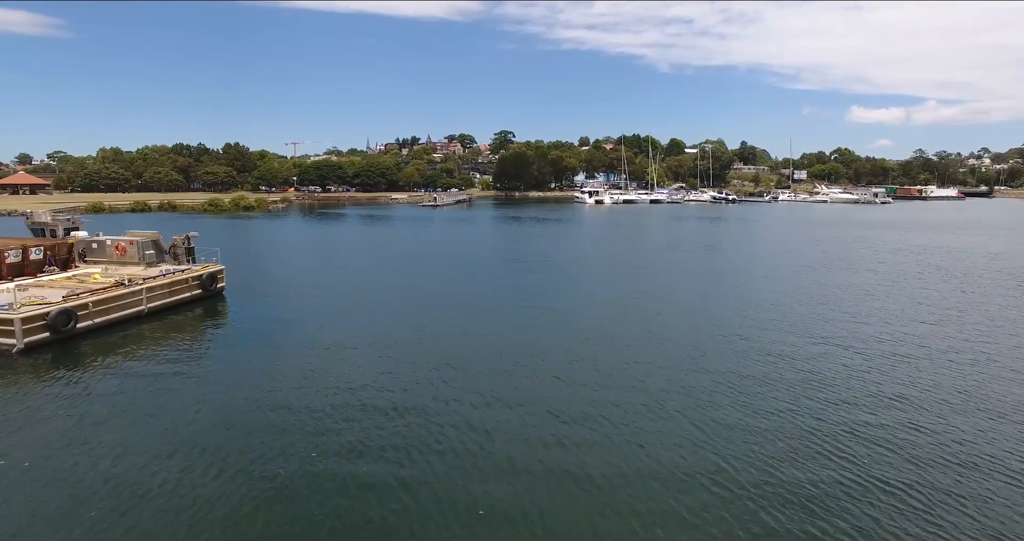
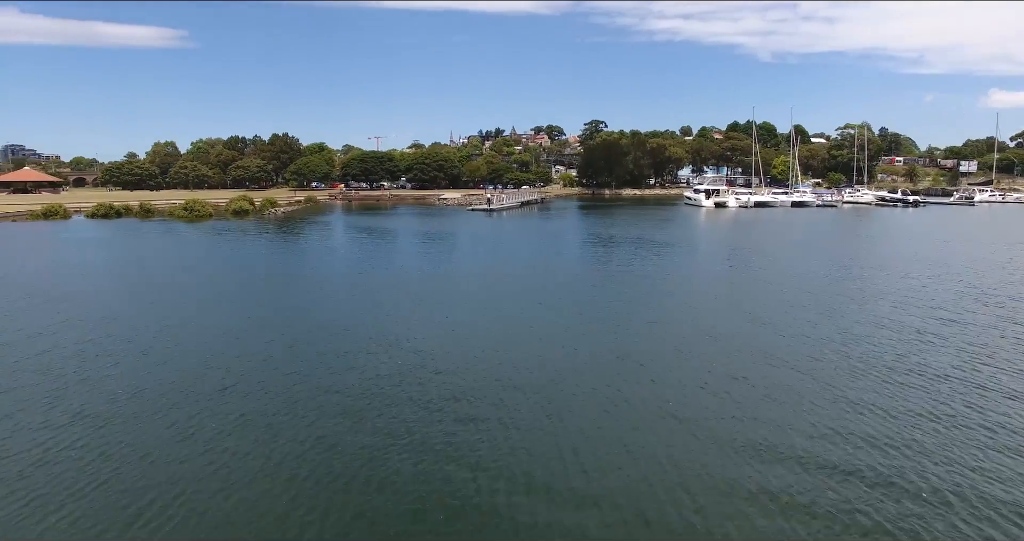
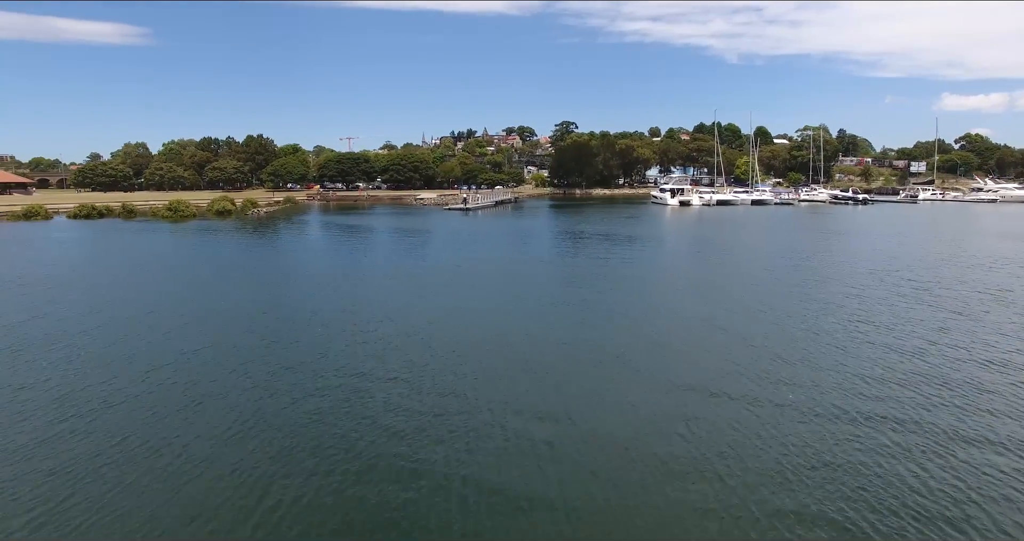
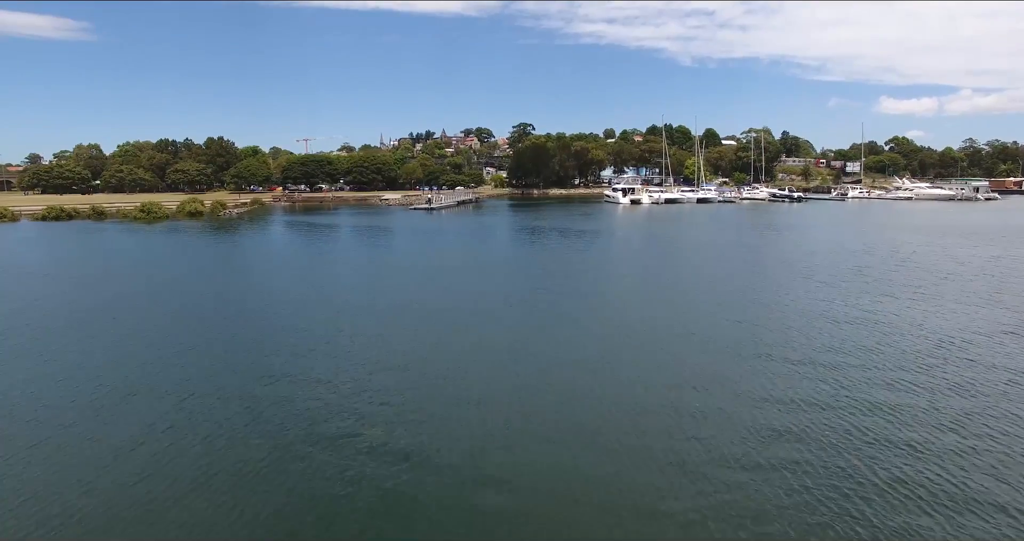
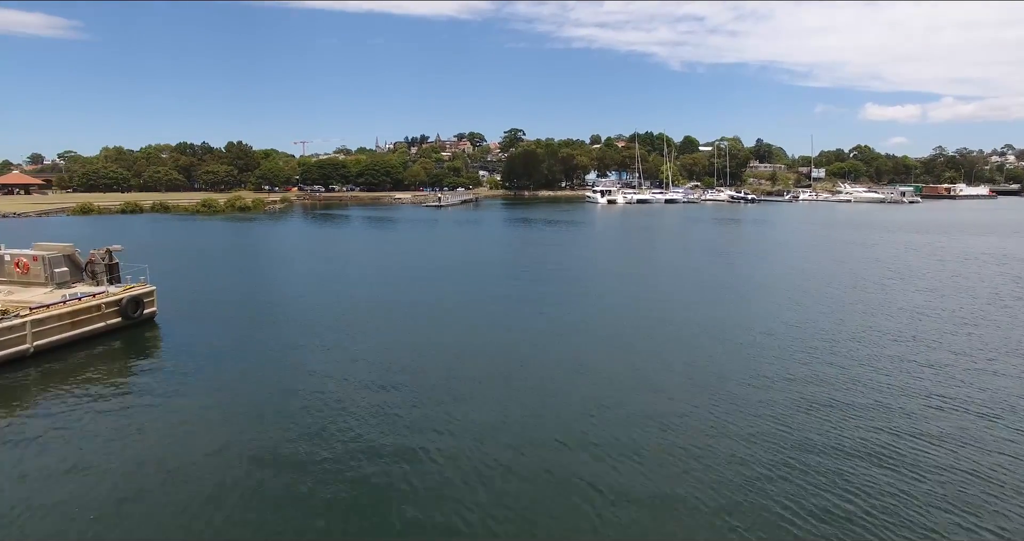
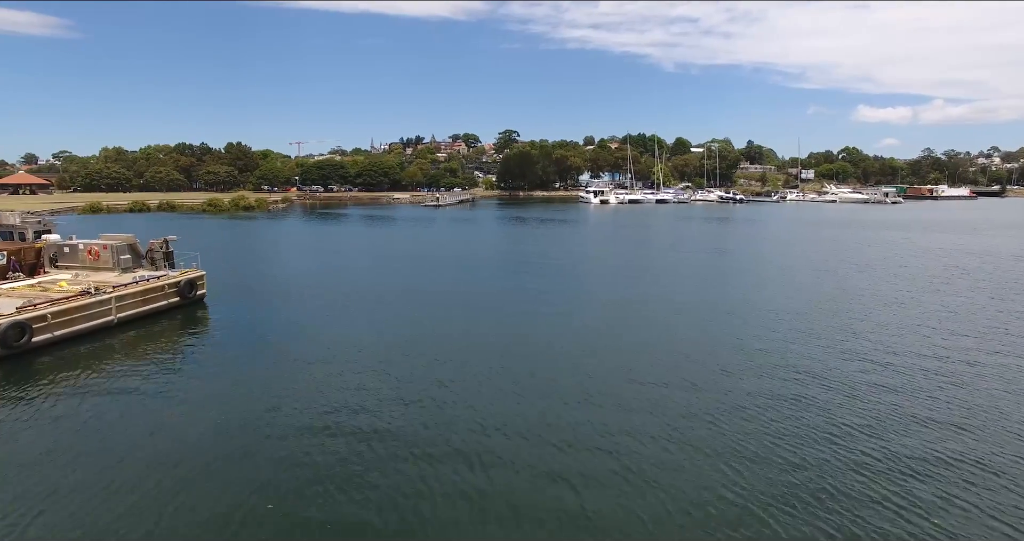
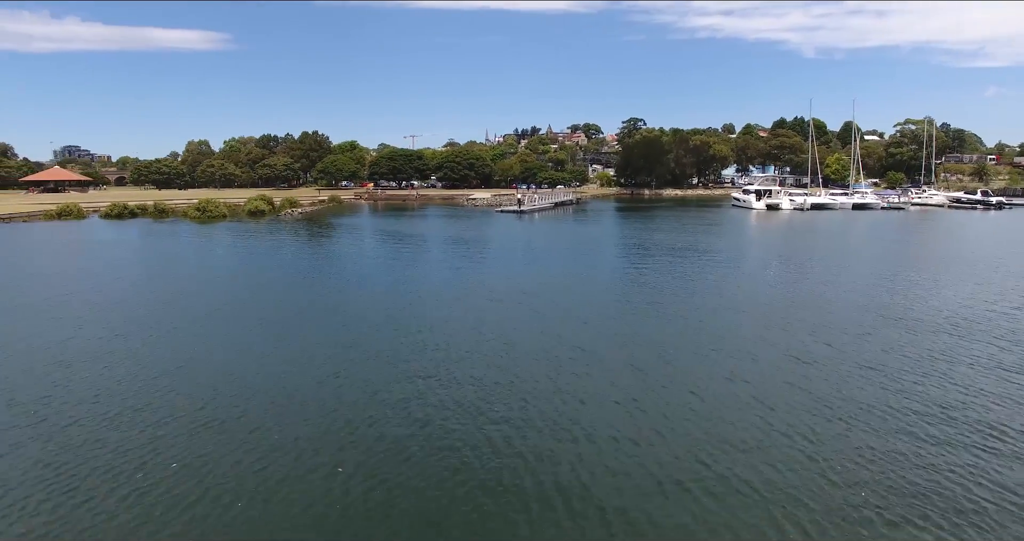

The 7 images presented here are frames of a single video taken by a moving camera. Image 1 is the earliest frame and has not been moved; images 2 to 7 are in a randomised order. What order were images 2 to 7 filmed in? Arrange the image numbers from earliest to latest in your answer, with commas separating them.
6, 5, 4, 3, 2, 7
